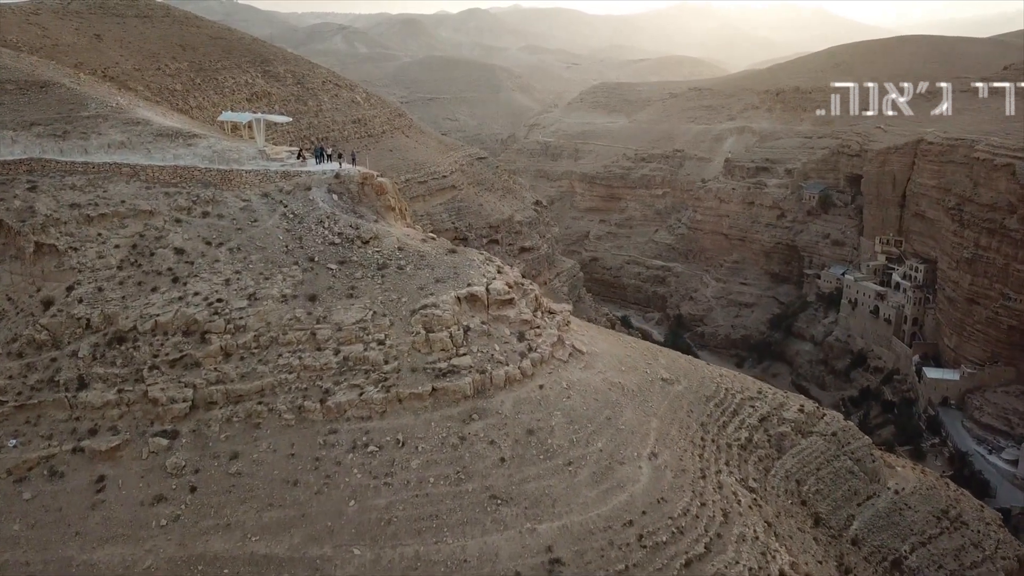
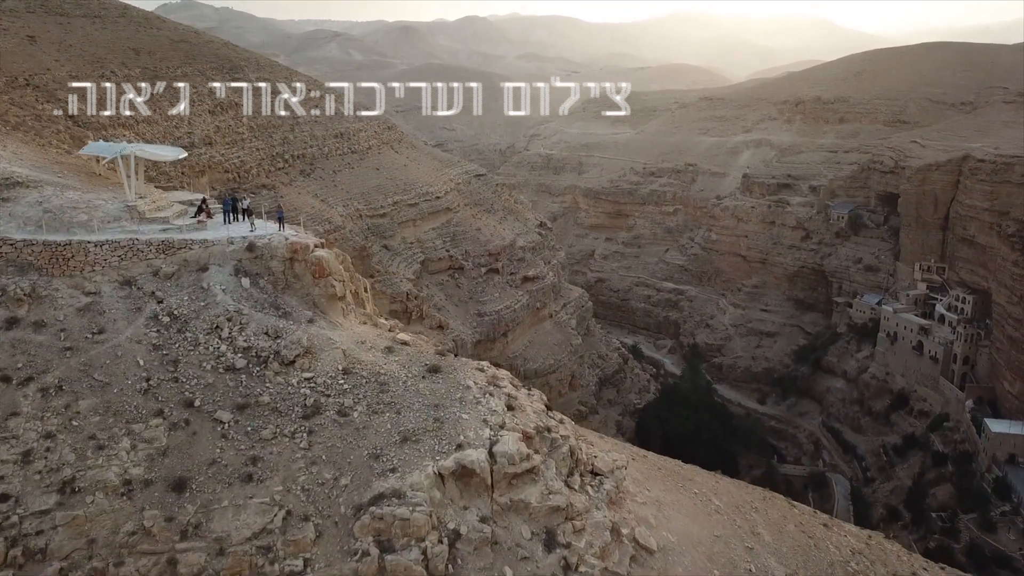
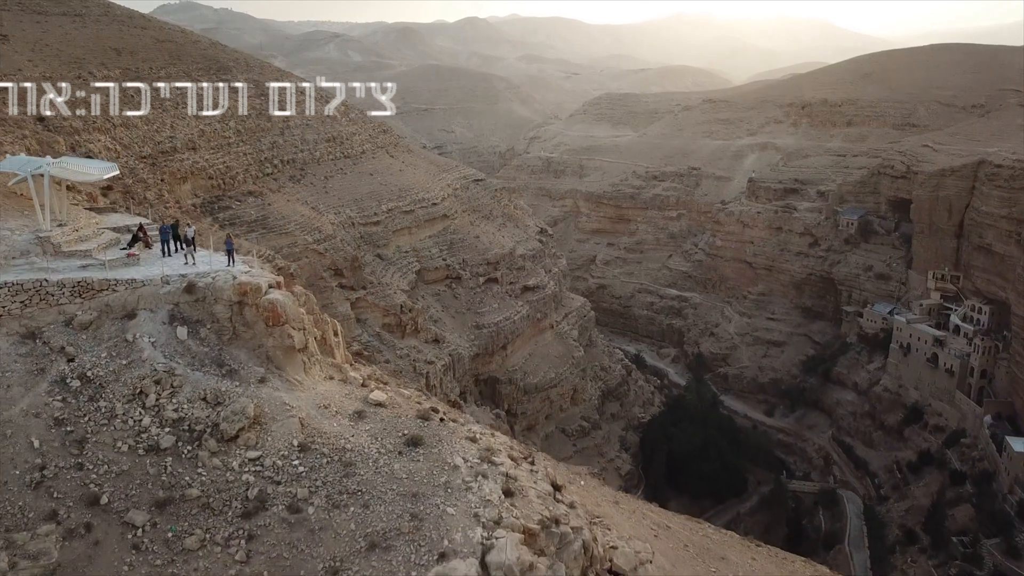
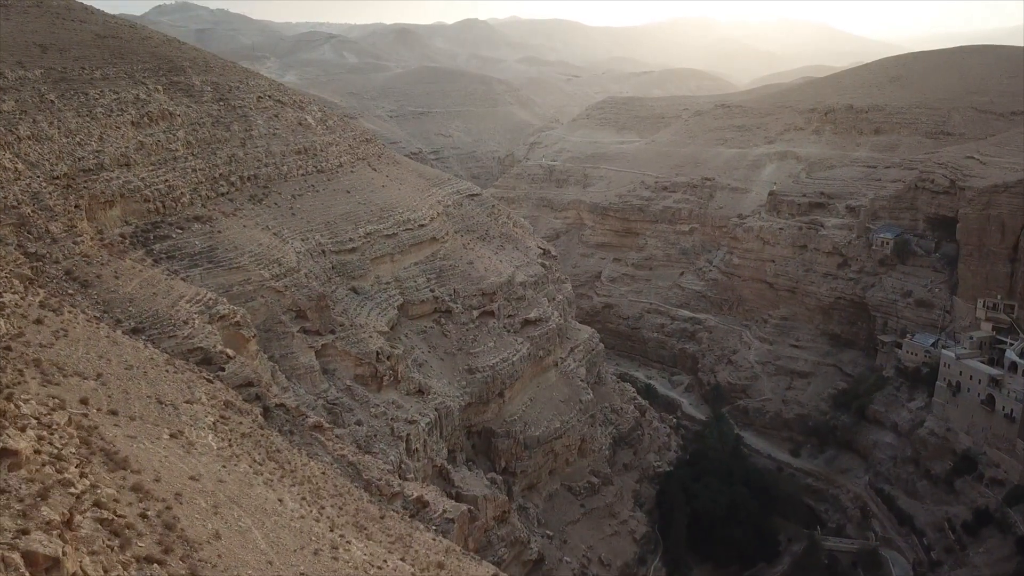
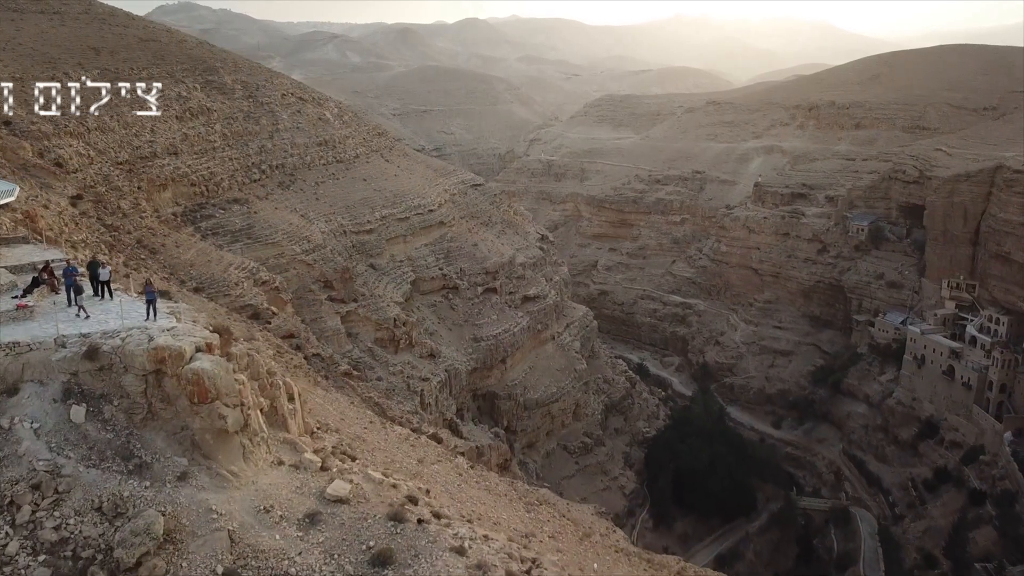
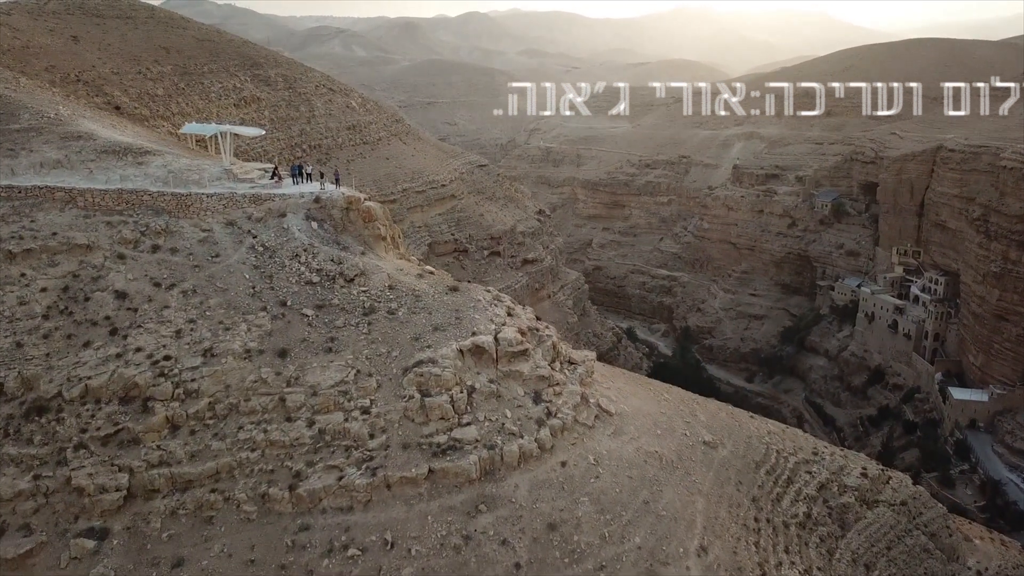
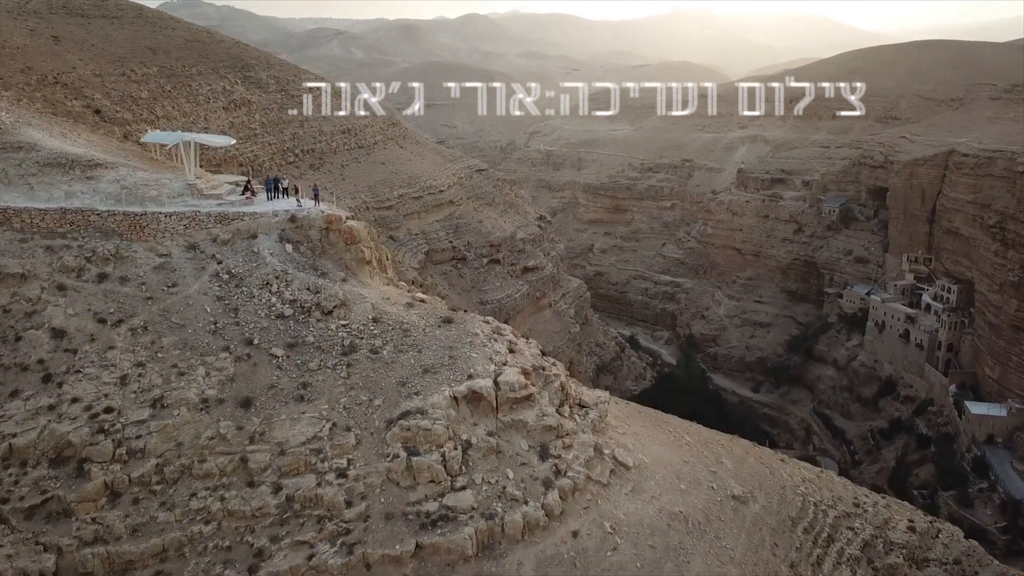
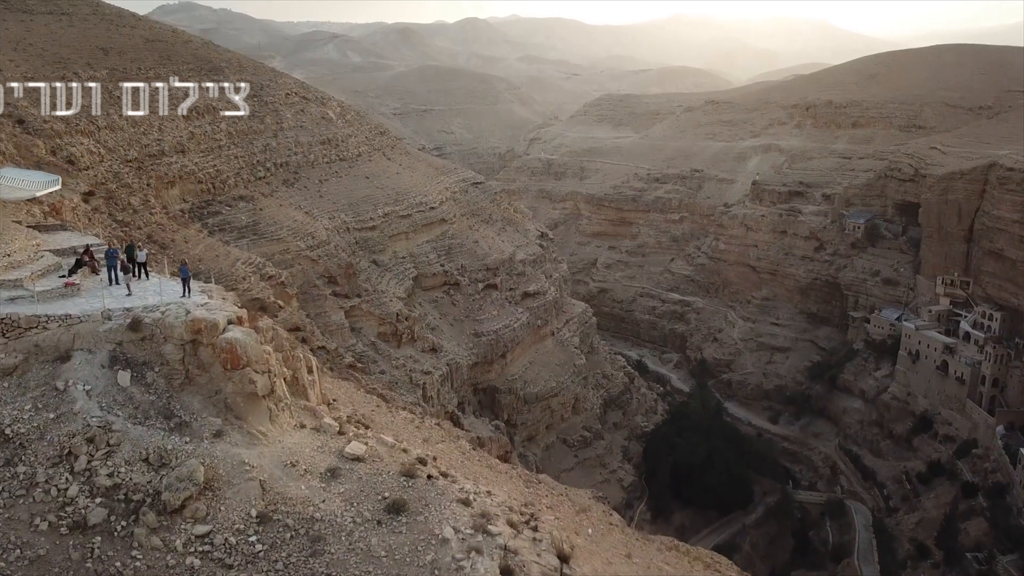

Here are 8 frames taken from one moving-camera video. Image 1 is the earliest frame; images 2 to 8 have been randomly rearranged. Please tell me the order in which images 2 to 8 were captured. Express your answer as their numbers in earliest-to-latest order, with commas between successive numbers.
6, 7, 2, 3, 8, 5, 4
